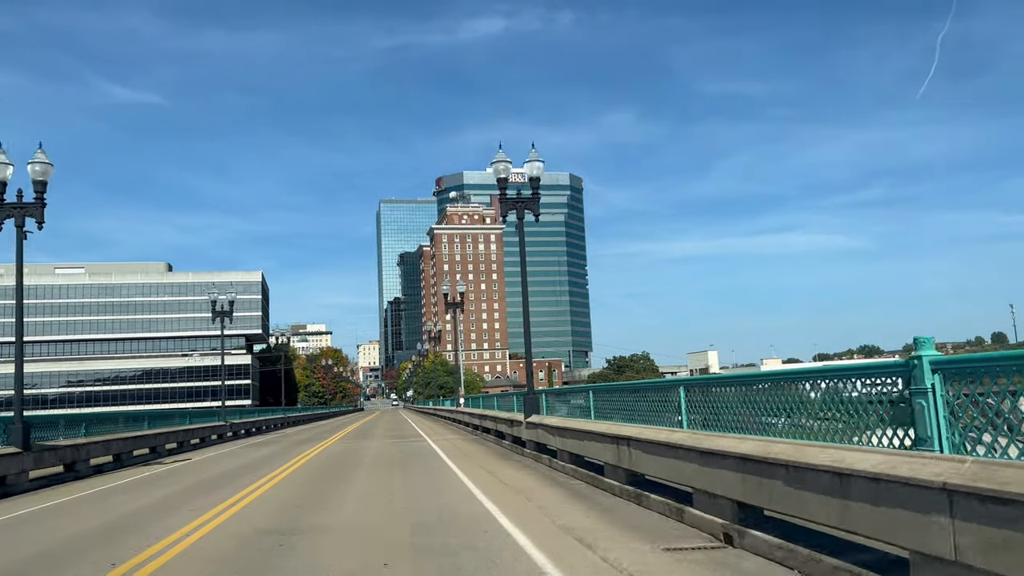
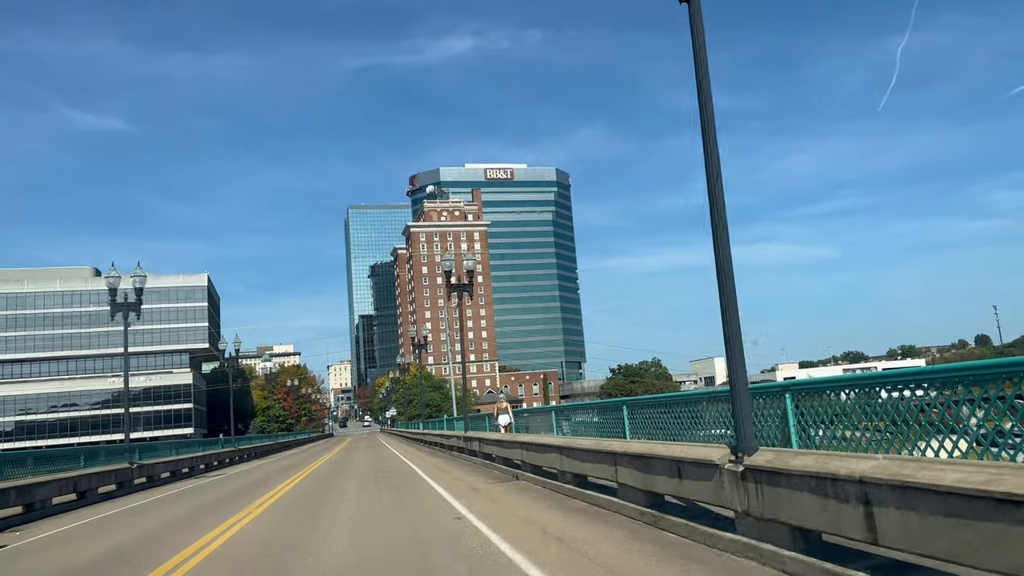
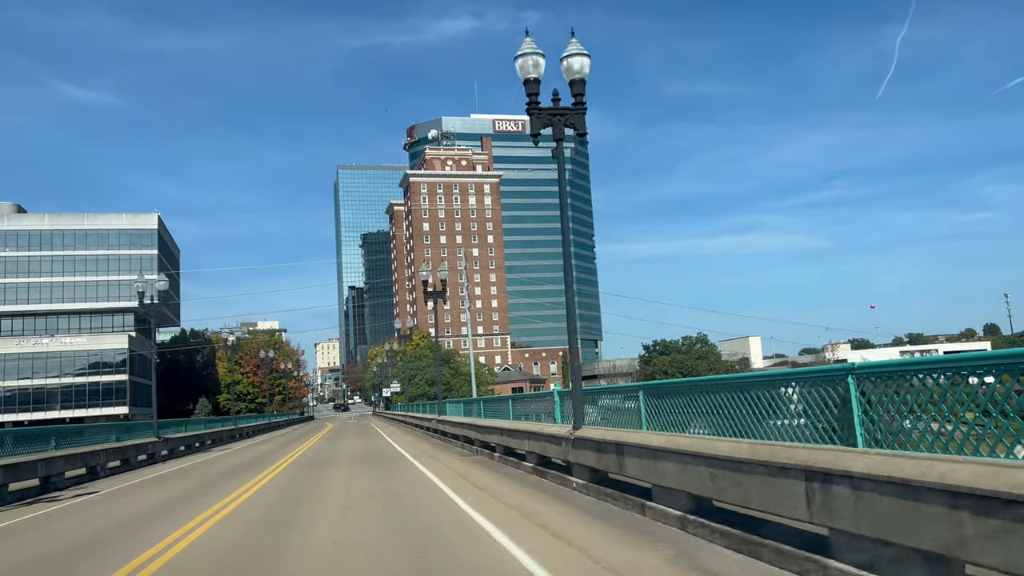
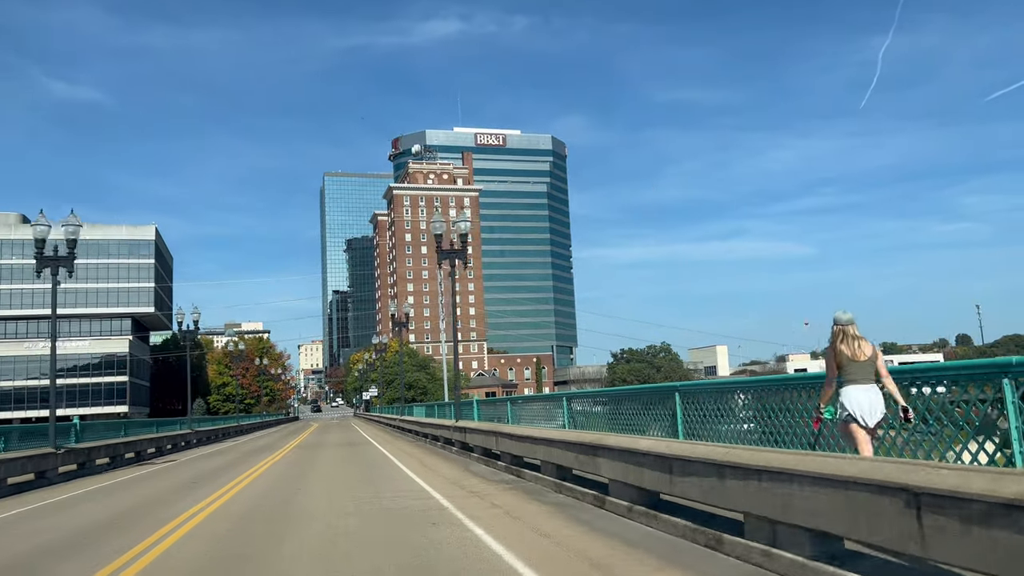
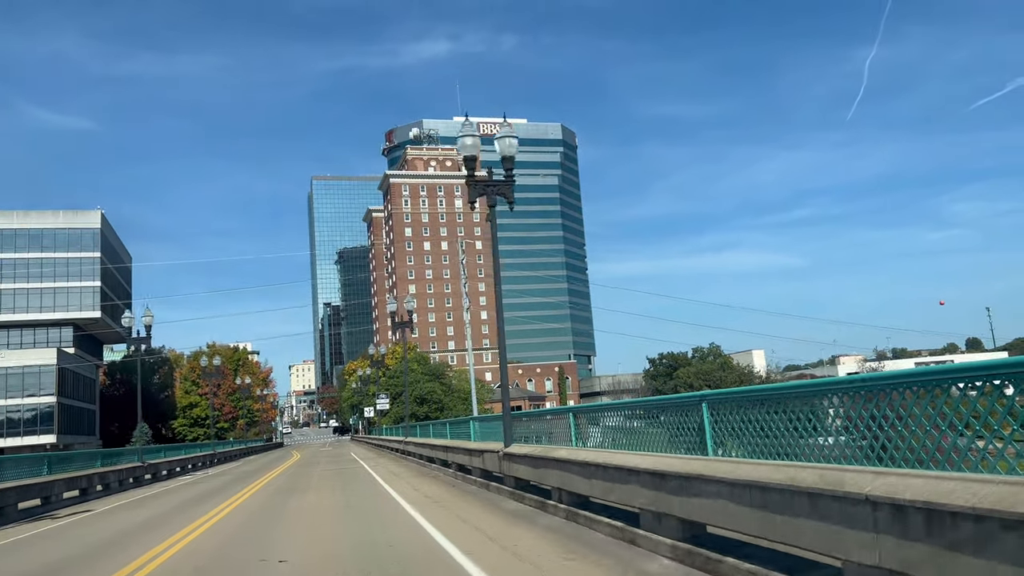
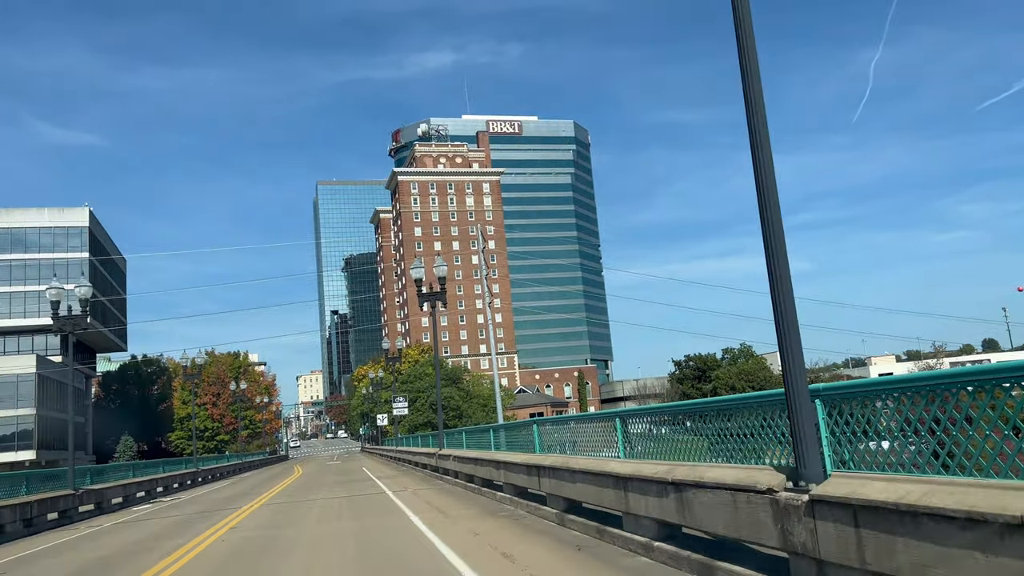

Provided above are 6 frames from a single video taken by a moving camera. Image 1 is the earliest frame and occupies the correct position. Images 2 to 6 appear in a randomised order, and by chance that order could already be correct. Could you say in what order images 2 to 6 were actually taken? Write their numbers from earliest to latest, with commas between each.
2, 4, 3, 5, 6
